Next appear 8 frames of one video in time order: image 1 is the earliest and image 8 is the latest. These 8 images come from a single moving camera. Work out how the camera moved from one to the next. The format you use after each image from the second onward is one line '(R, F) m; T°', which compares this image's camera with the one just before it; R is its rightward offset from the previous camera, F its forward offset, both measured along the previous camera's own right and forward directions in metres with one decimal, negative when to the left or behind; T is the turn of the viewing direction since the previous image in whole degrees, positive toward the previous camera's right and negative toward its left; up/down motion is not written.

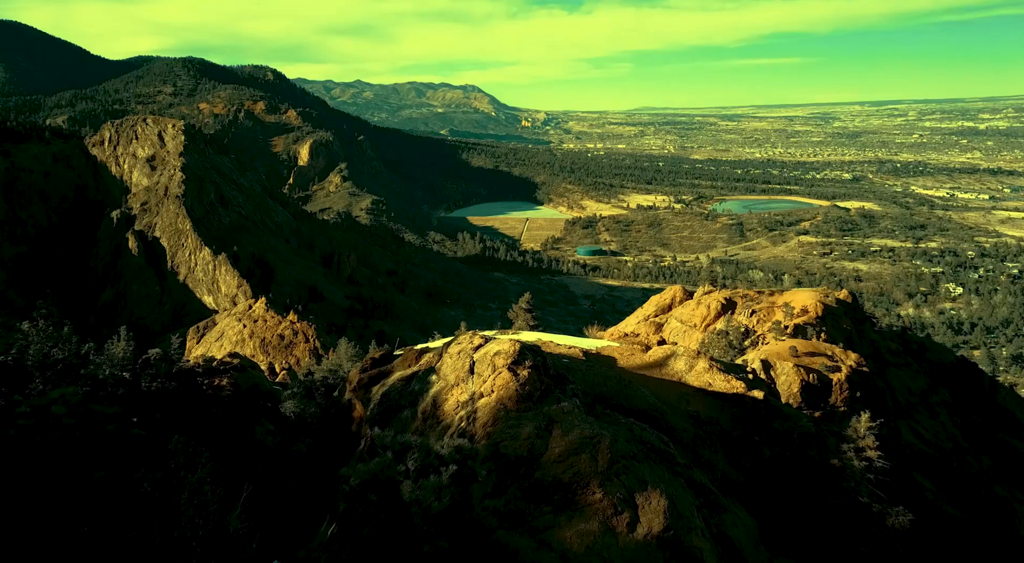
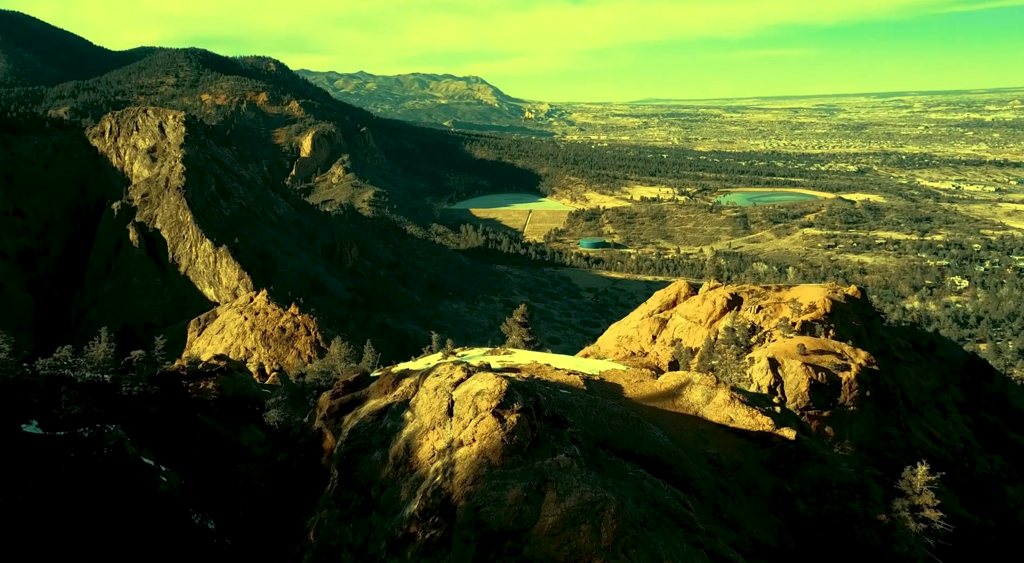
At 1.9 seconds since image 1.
(+0.2, +2.0) m; 0°
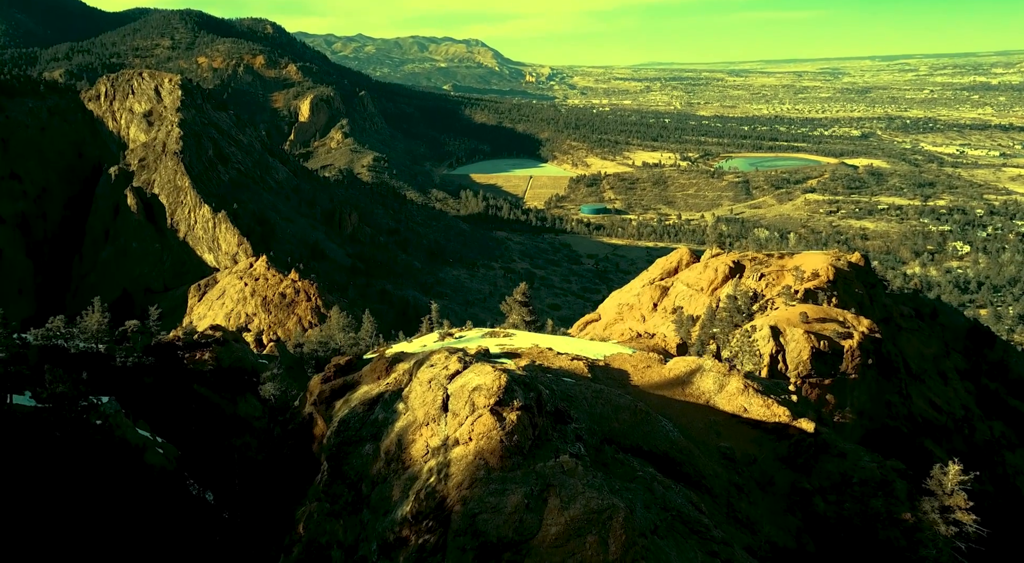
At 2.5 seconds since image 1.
(0.0, +0.8) m; 0°
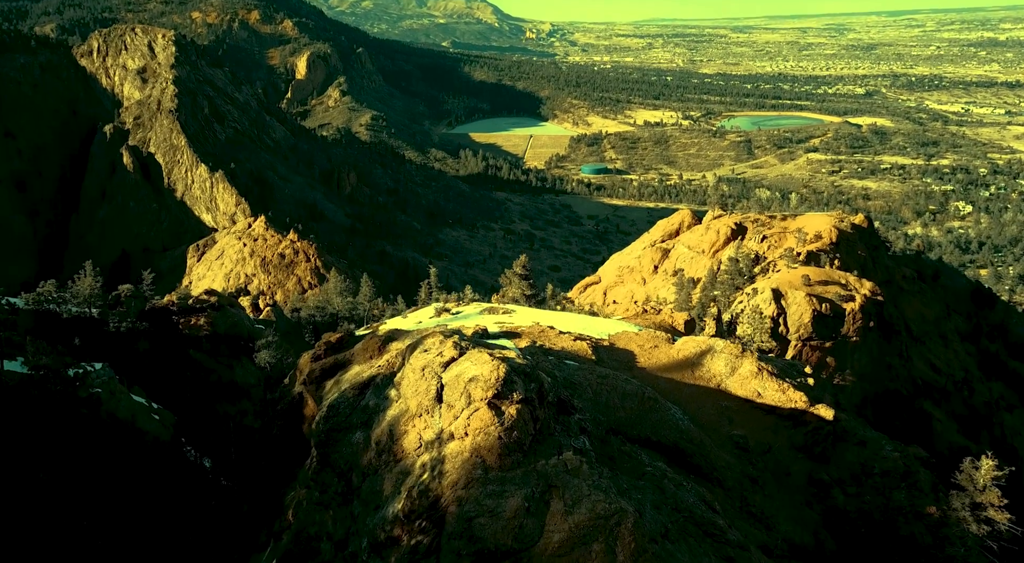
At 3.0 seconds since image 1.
(0.0, +0.7) m; 0°
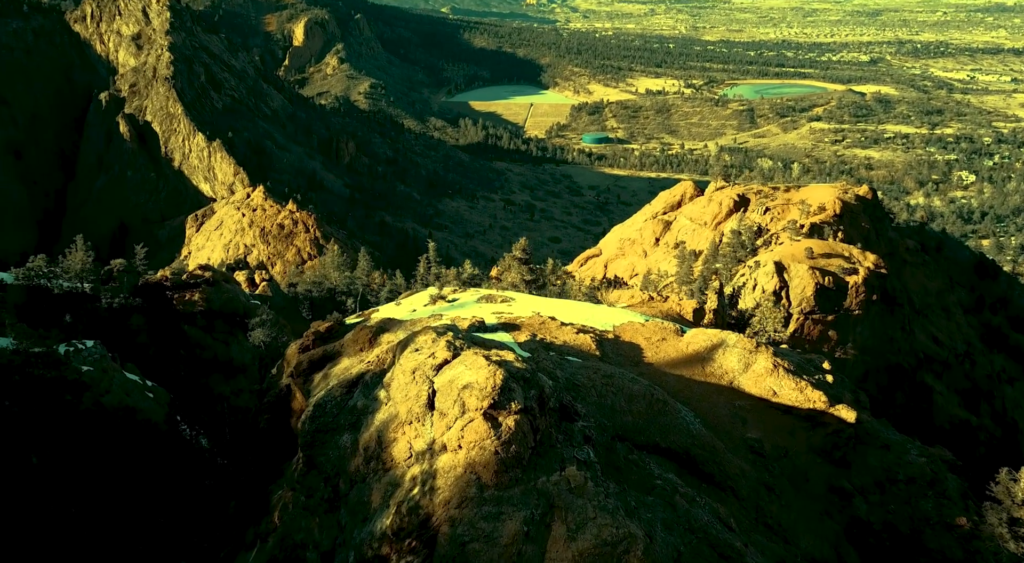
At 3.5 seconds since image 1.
(0.0, +0.8) m; 0°
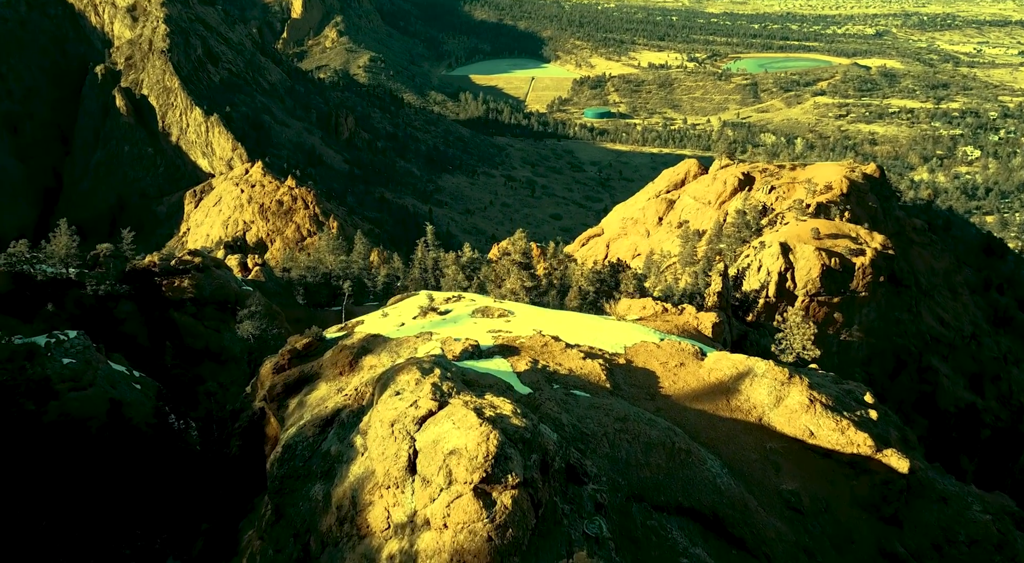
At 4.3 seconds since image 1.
(0.0, +1.3) m; 0°
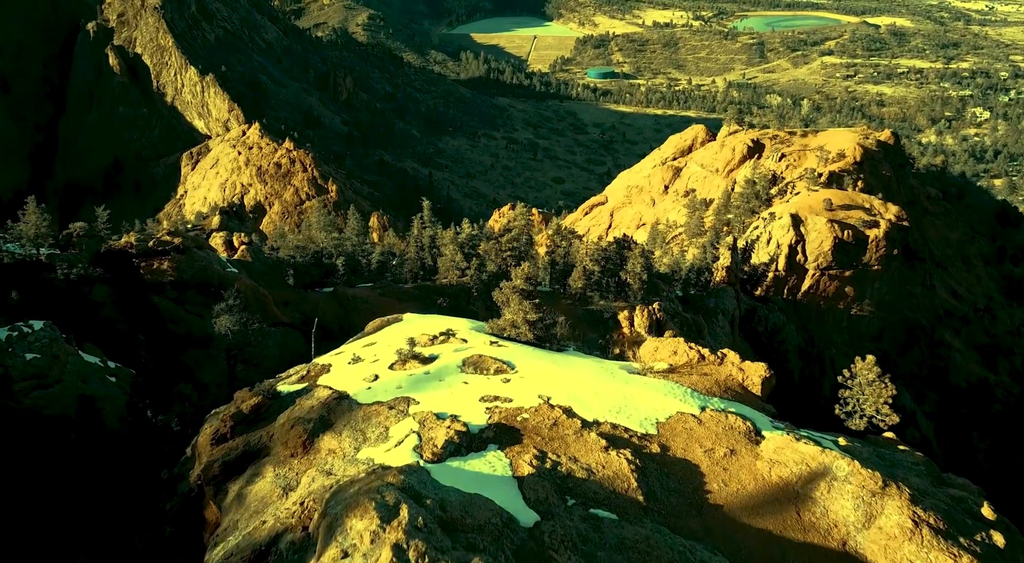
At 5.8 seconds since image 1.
(0.0, +2.4) m; 0°
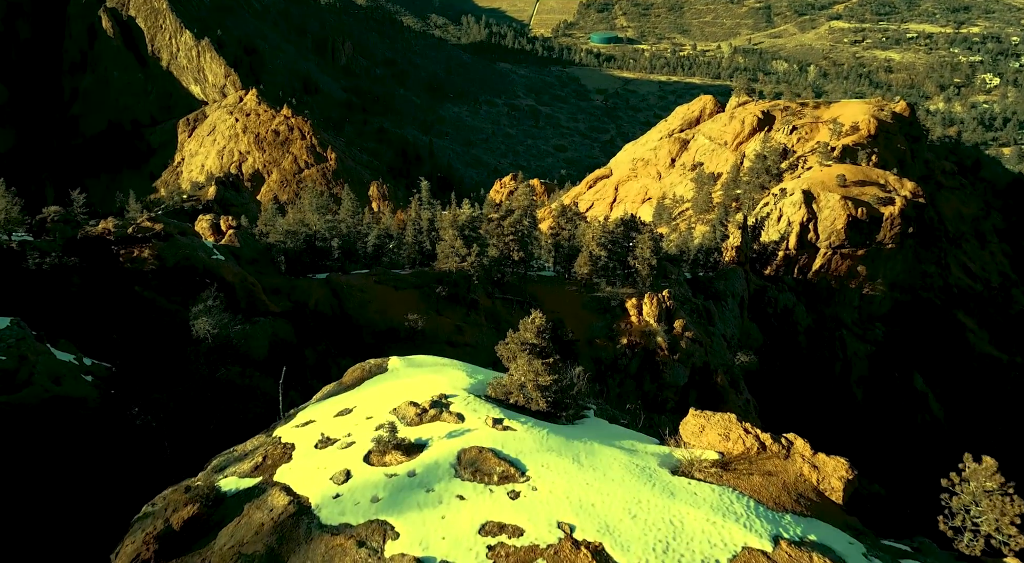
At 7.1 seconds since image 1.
(-0.1, +2.2) m; 0°
